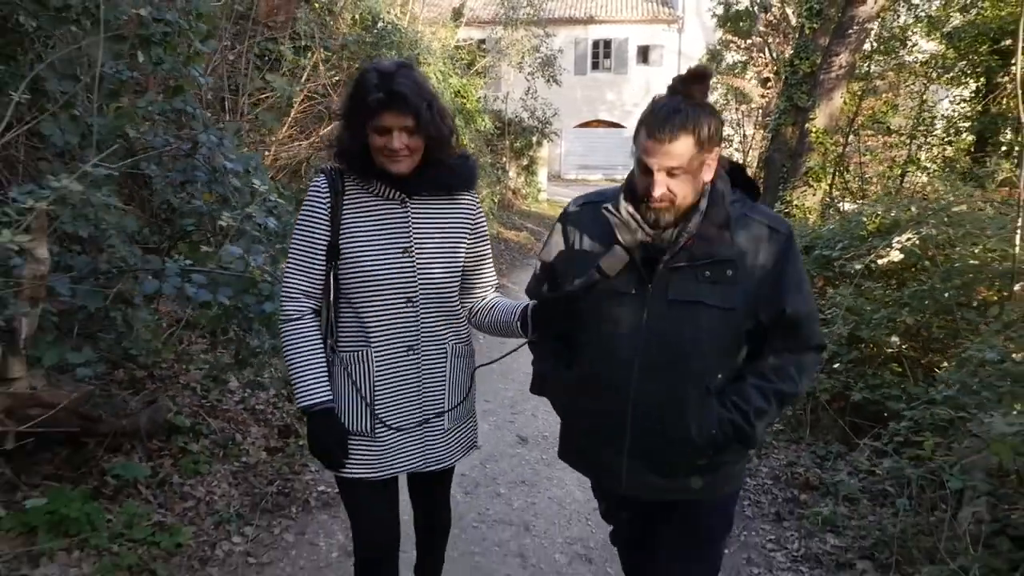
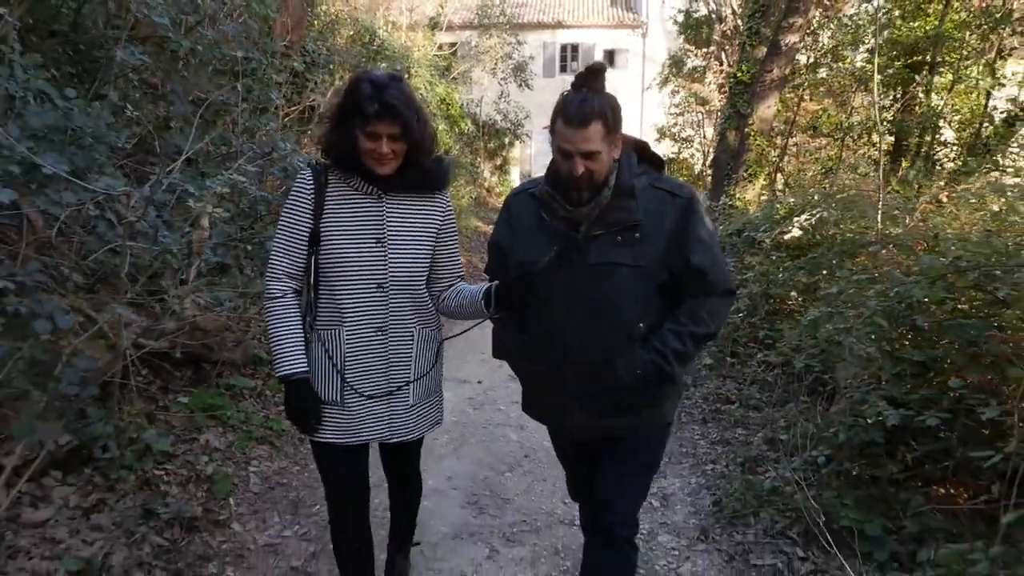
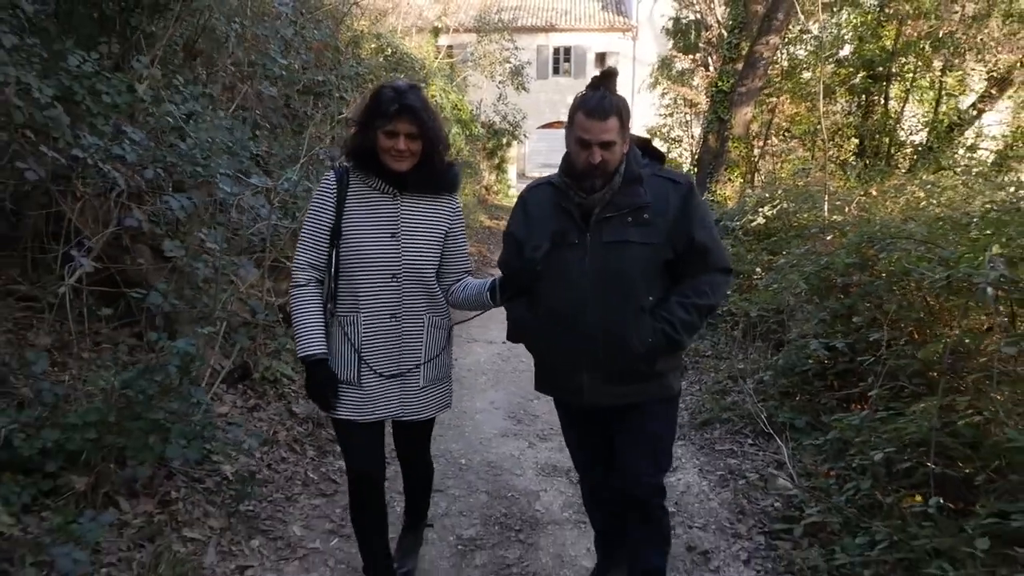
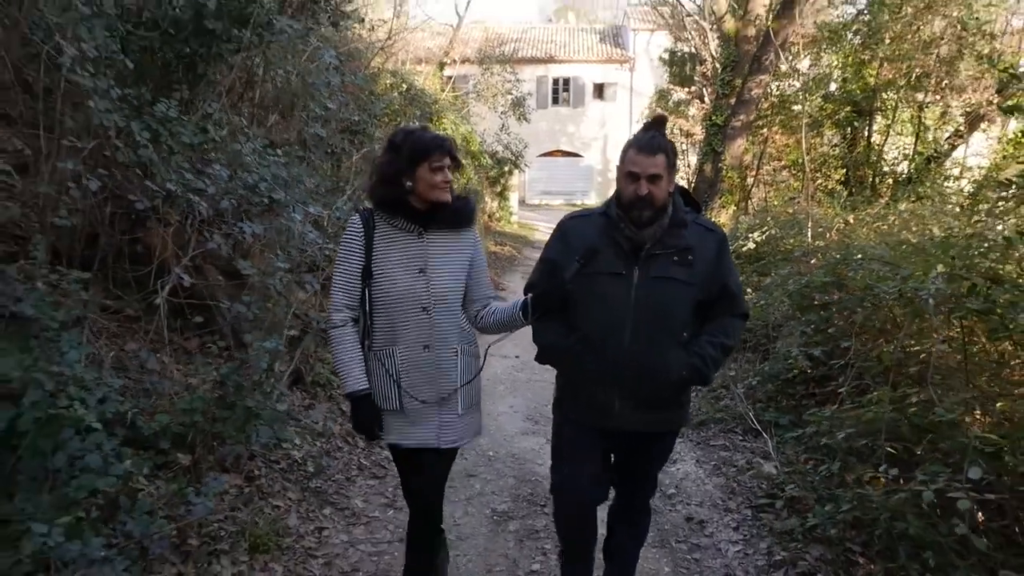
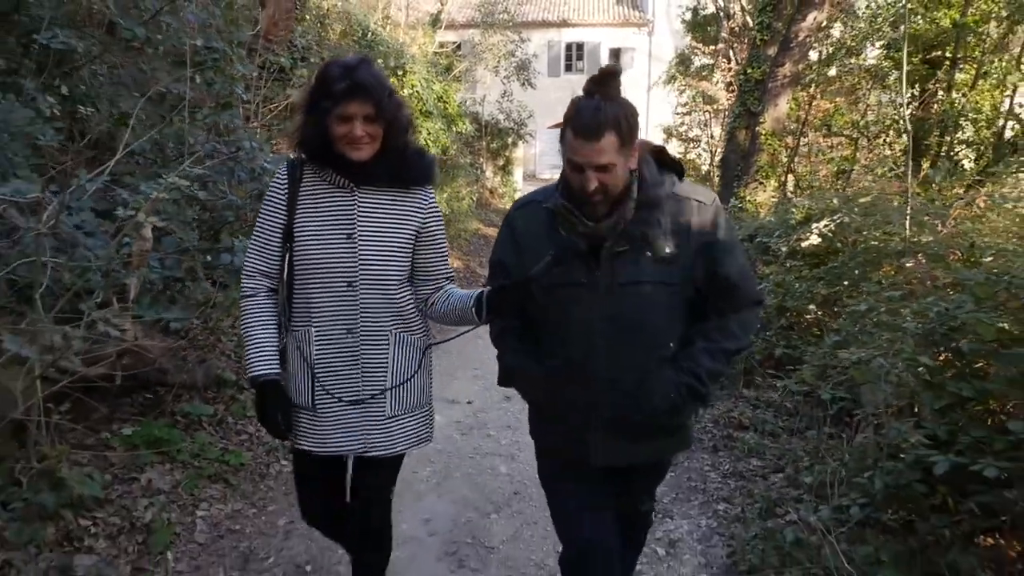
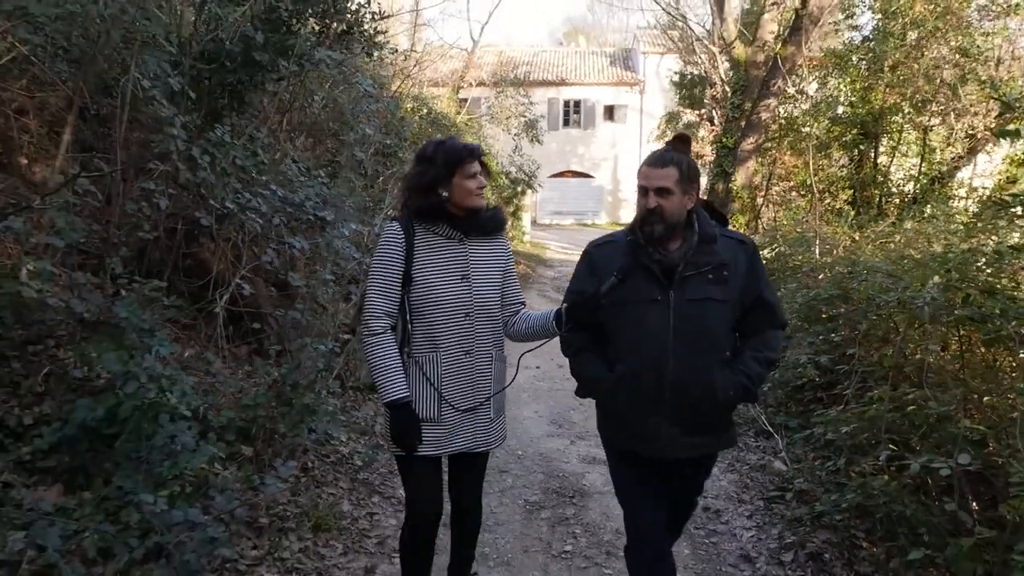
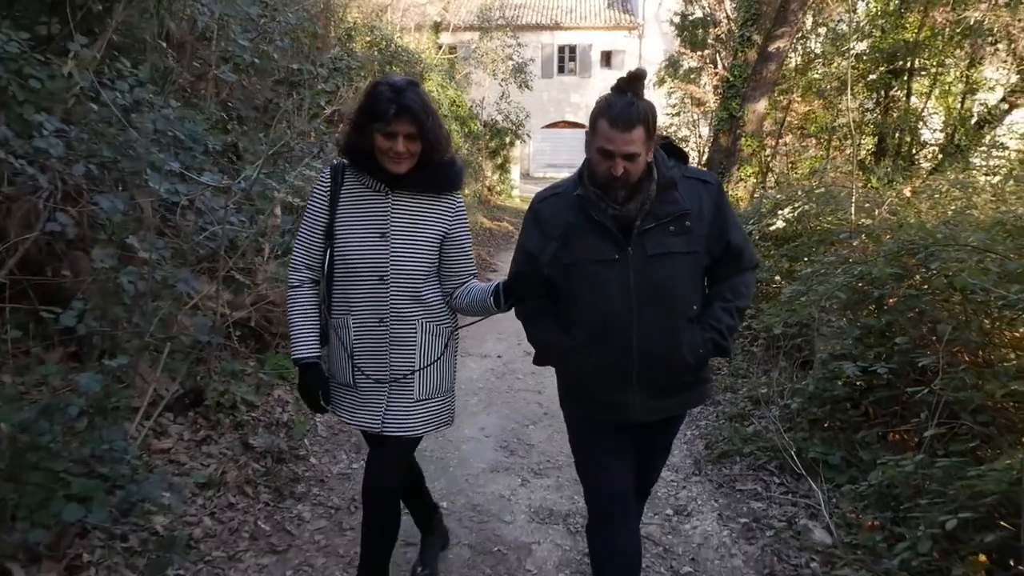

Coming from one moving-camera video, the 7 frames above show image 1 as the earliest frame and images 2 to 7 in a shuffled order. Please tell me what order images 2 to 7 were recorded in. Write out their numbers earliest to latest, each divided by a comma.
5, 2, 7, 3, 4, 6
